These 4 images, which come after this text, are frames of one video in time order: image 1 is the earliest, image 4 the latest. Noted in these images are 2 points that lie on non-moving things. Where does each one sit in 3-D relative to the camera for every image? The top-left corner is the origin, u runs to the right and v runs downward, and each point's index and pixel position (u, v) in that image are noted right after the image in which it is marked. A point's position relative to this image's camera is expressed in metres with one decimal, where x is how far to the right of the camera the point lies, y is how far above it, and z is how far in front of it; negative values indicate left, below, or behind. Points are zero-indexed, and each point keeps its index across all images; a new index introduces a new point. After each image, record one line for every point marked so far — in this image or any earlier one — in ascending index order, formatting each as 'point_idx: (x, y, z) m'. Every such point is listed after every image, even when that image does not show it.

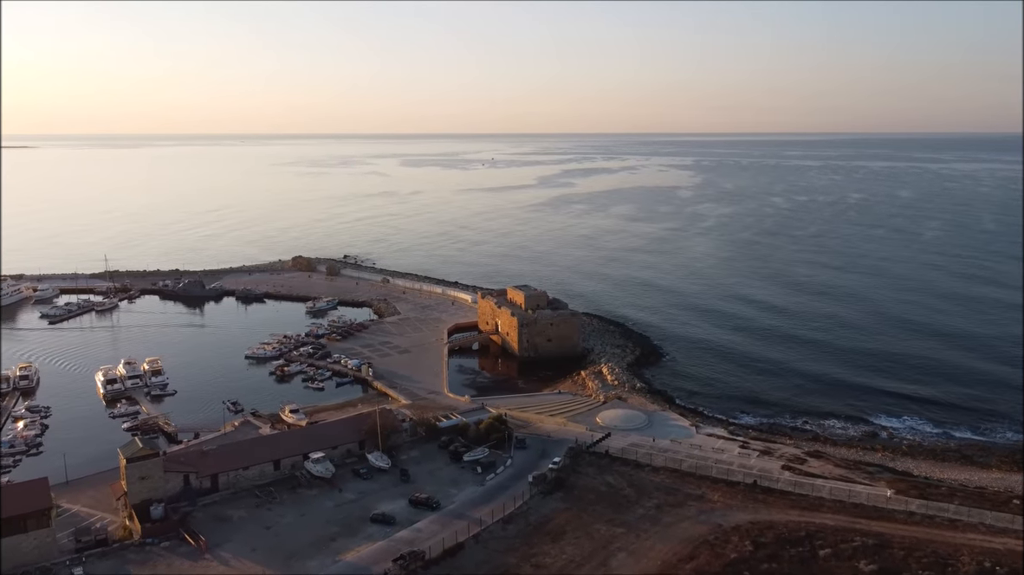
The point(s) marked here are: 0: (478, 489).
0: (-0.9, -5.5, +19.2) m
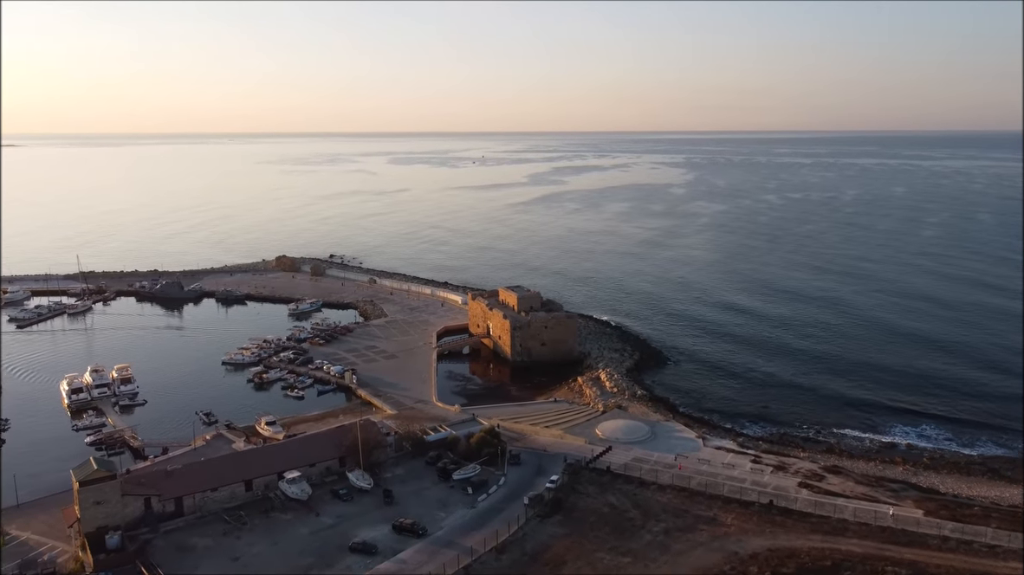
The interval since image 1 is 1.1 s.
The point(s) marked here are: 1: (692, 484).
0: (-1.1, -5.6, +17.5) m
1: (+4.8, -5.2, +18.8) m
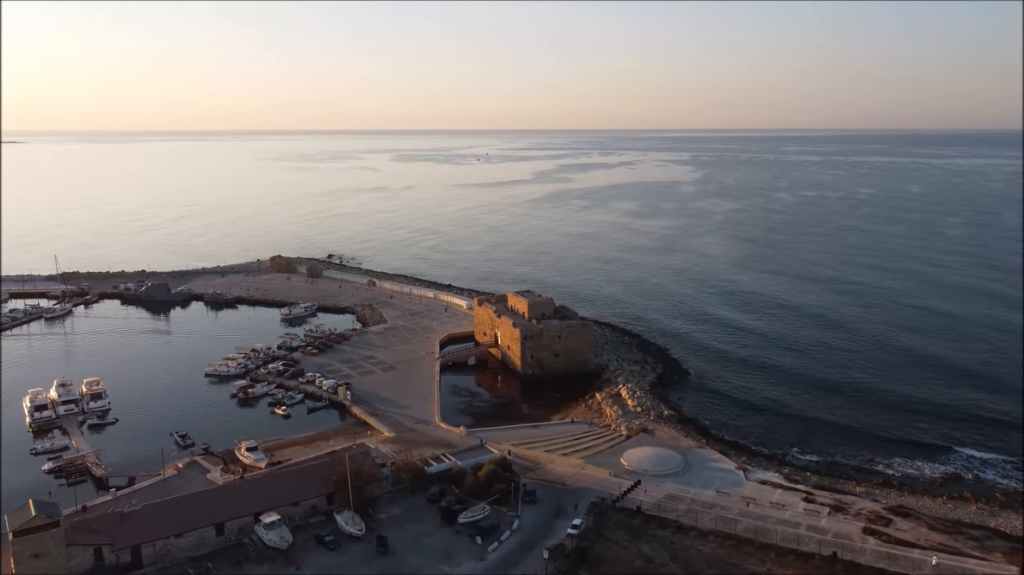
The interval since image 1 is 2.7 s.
0: (-0.7, -5.8, +14.8) m
1: (+5.1, -5.5, +16.0) m
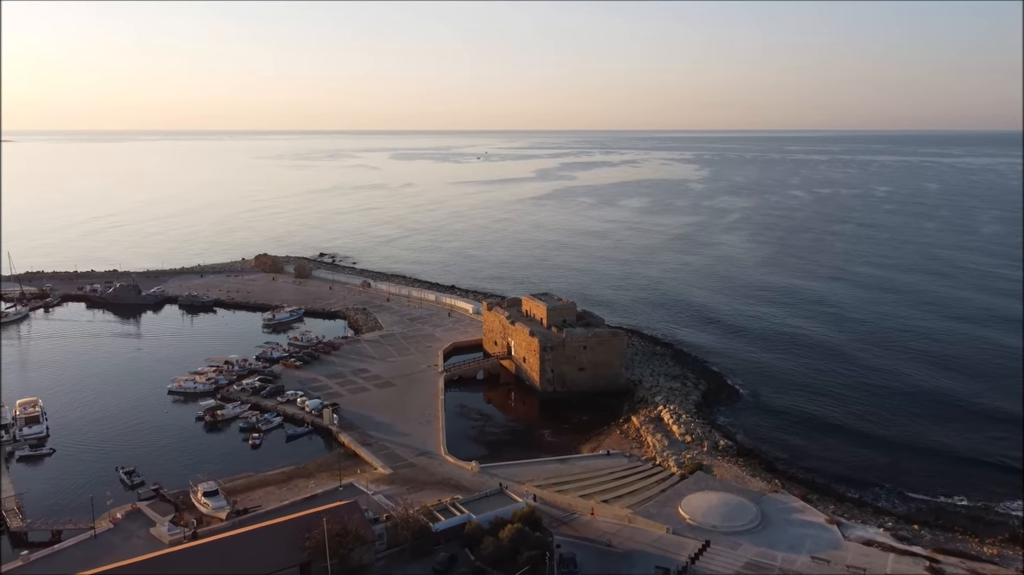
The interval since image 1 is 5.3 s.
0: (-0.1, -5.9, +10.6) m
1: (+5.8, -5.6, +11.8) m
